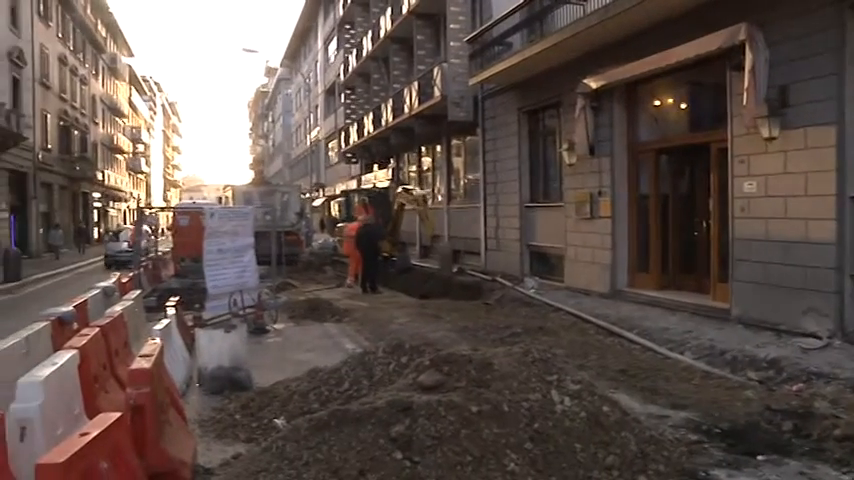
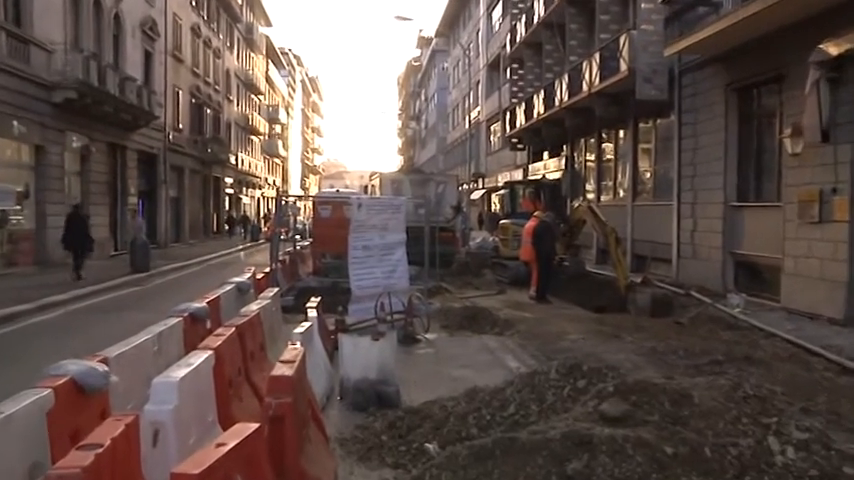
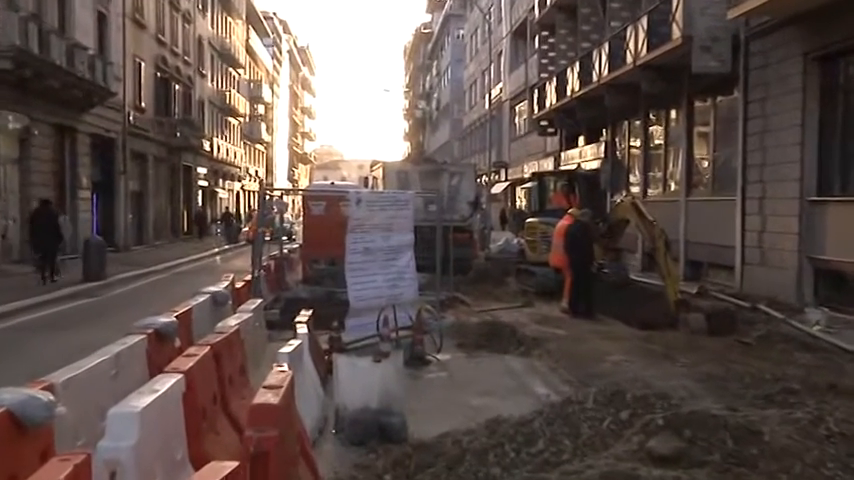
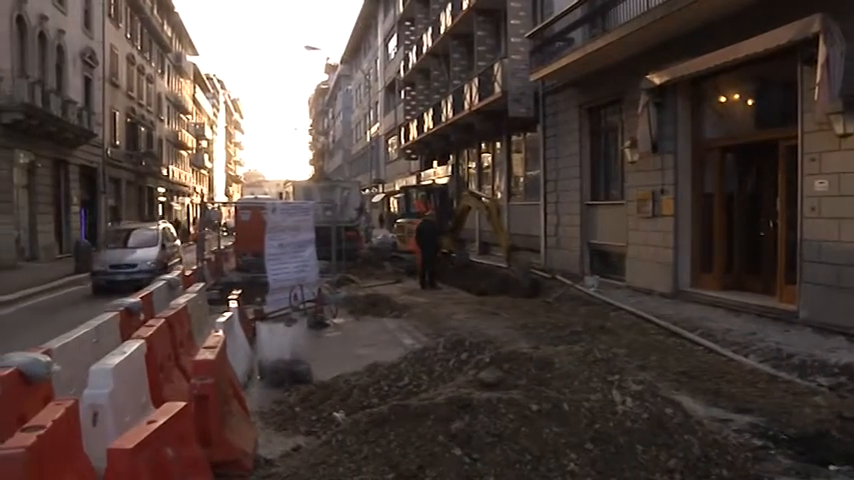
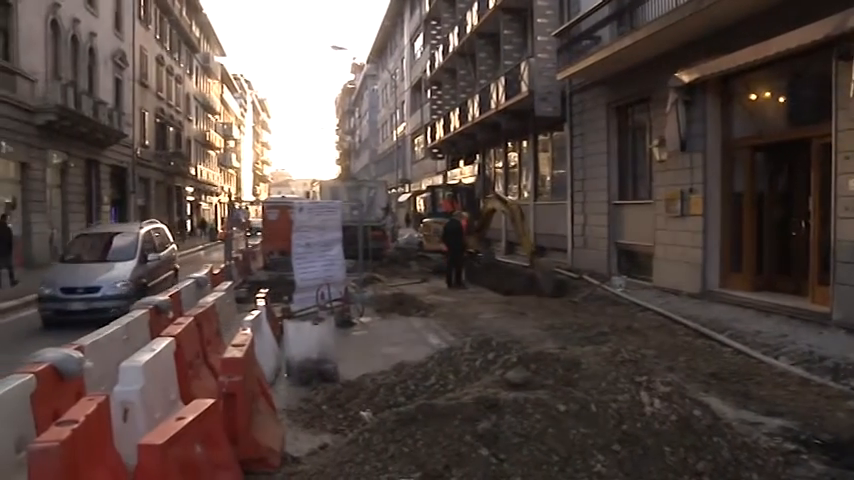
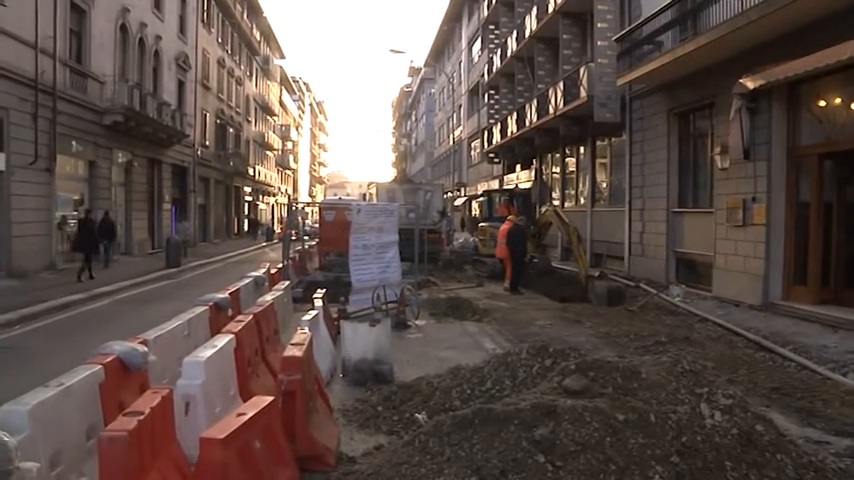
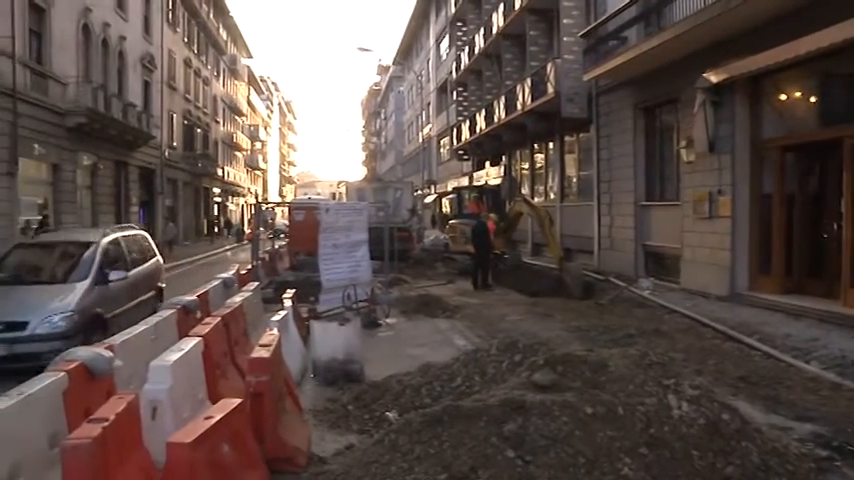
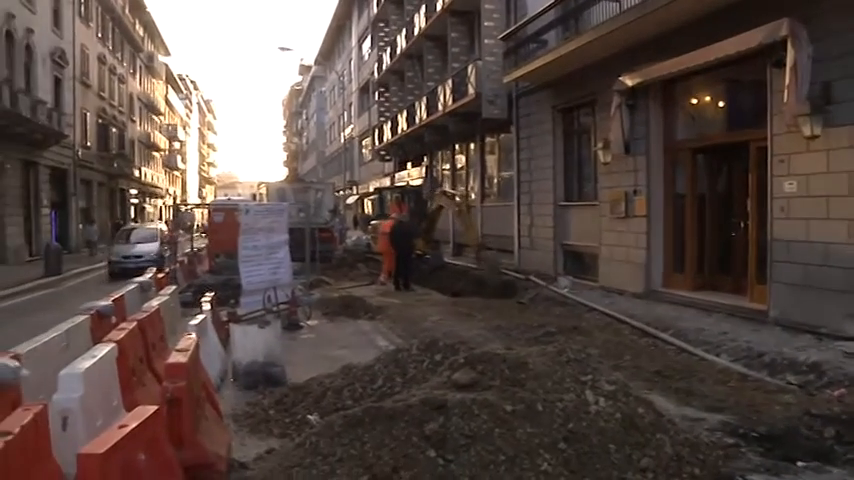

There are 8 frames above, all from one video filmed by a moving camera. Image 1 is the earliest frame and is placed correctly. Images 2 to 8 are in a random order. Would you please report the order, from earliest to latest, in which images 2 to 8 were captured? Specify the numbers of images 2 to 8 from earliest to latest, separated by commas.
8, 4, 5, 7, 6, 2, 3
